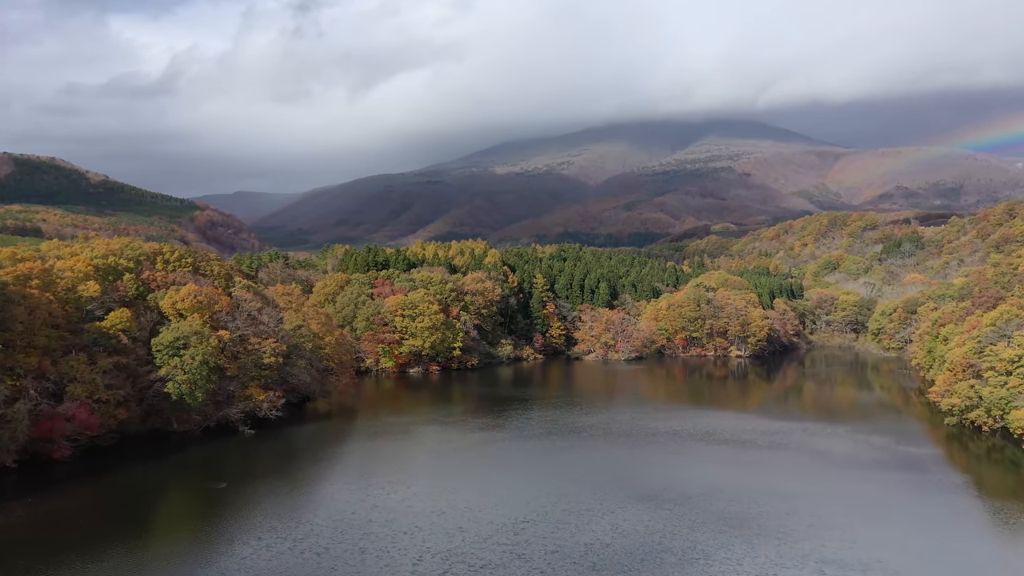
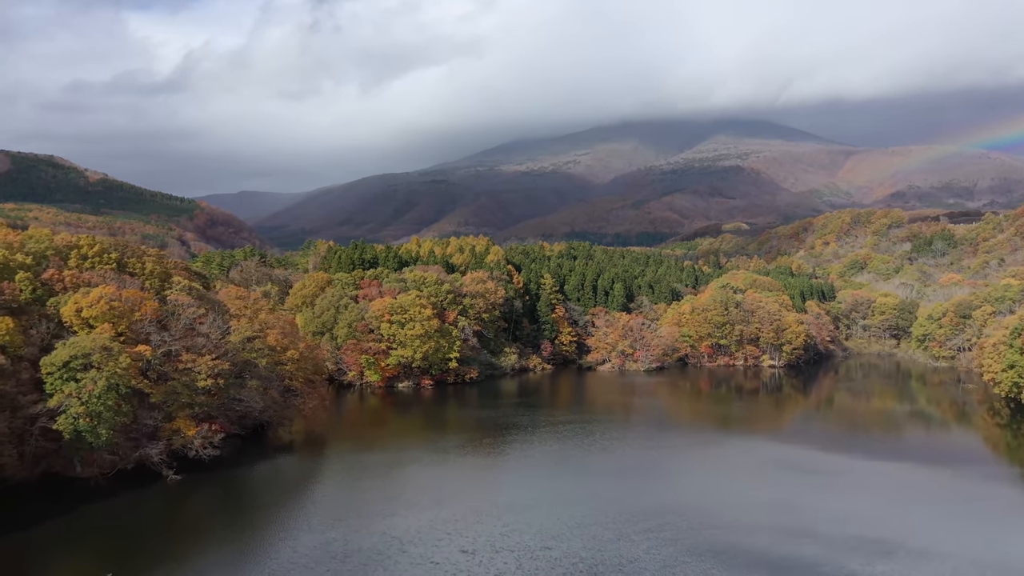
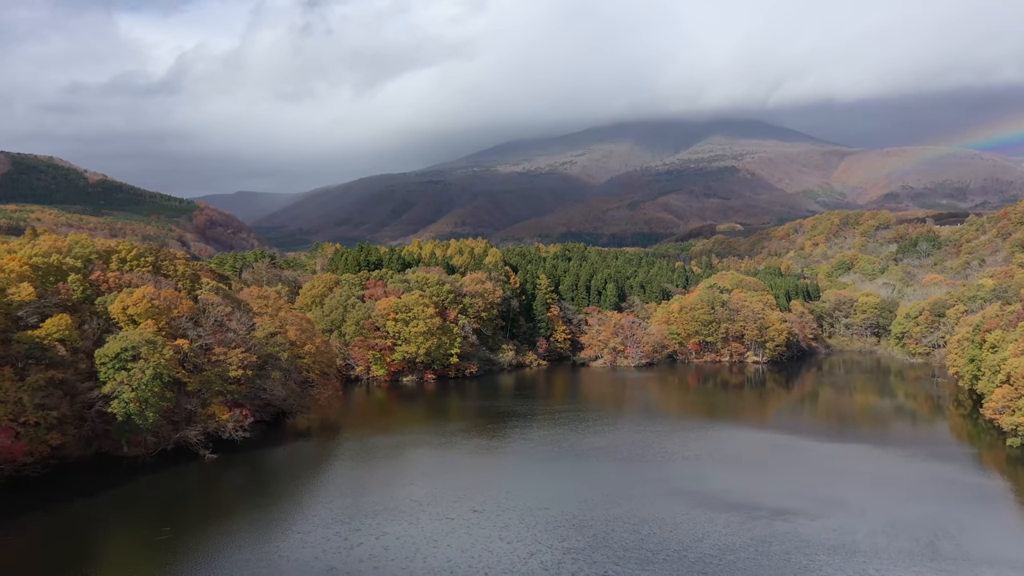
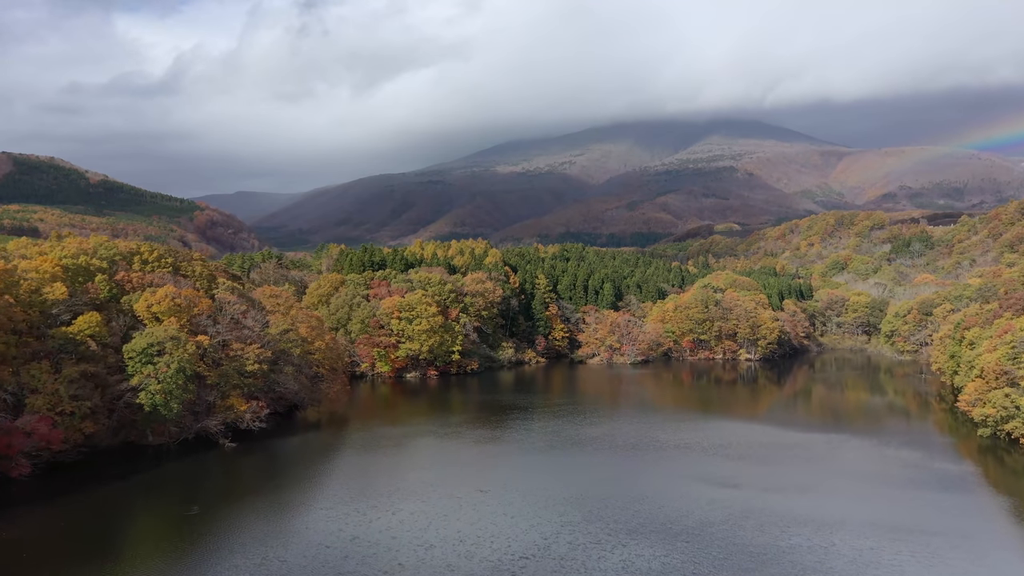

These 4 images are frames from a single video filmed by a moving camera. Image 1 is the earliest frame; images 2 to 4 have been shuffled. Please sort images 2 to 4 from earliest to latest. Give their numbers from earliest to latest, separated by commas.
4, 3, 2
